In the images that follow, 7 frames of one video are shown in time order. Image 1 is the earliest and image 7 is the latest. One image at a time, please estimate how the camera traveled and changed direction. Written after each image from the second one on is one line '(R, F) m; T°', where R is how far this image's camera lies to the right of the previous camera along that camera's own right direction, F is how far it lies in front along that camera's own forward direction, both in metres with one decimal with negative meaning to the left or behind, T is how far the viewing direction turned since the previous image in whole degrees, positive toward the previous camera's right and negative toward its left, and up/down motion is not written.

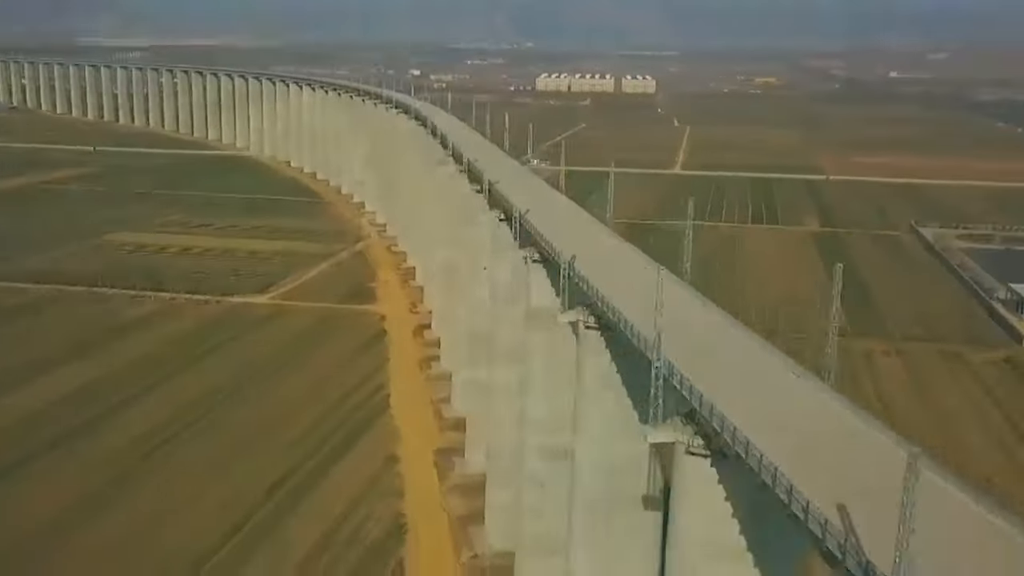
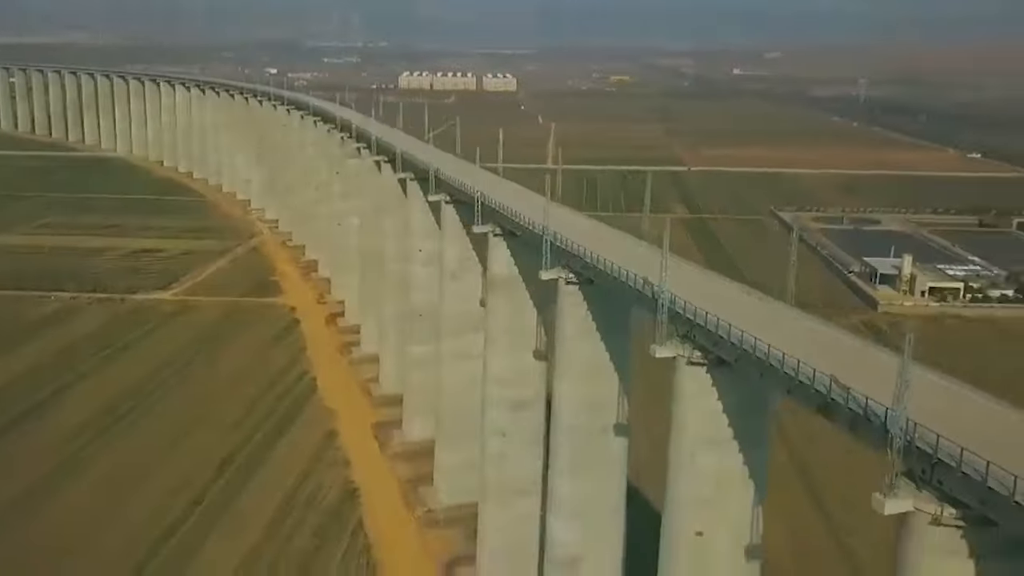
(-1.1, -1.1) m; +8°
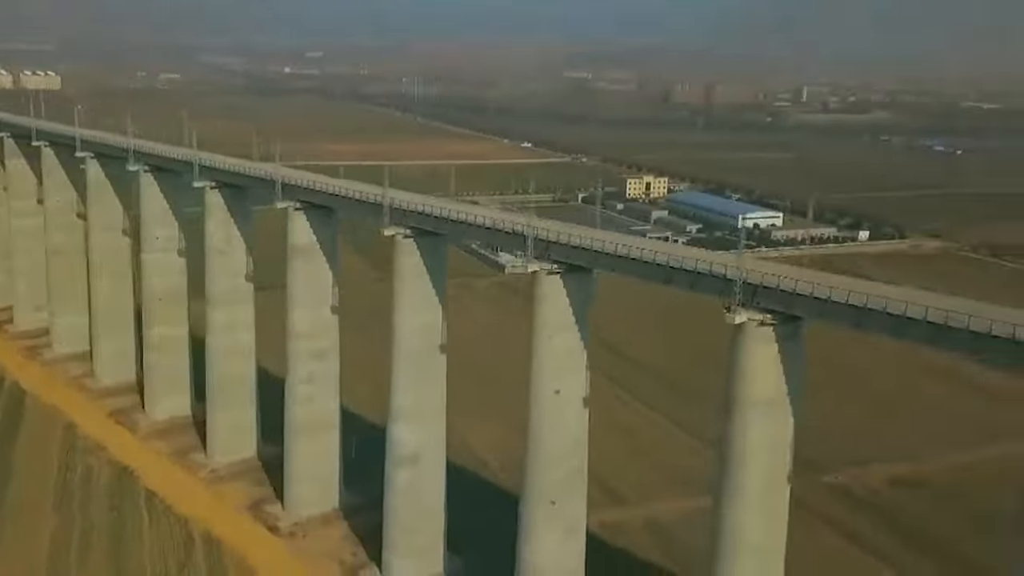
(-2.9, -1.7) m; +25°
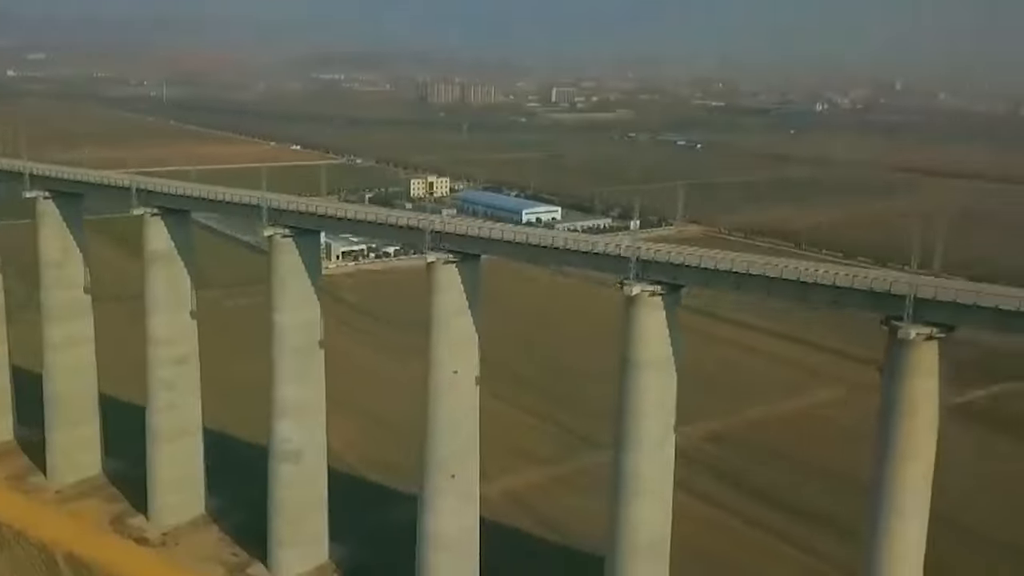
(-1.3, -0.6) m; +14°
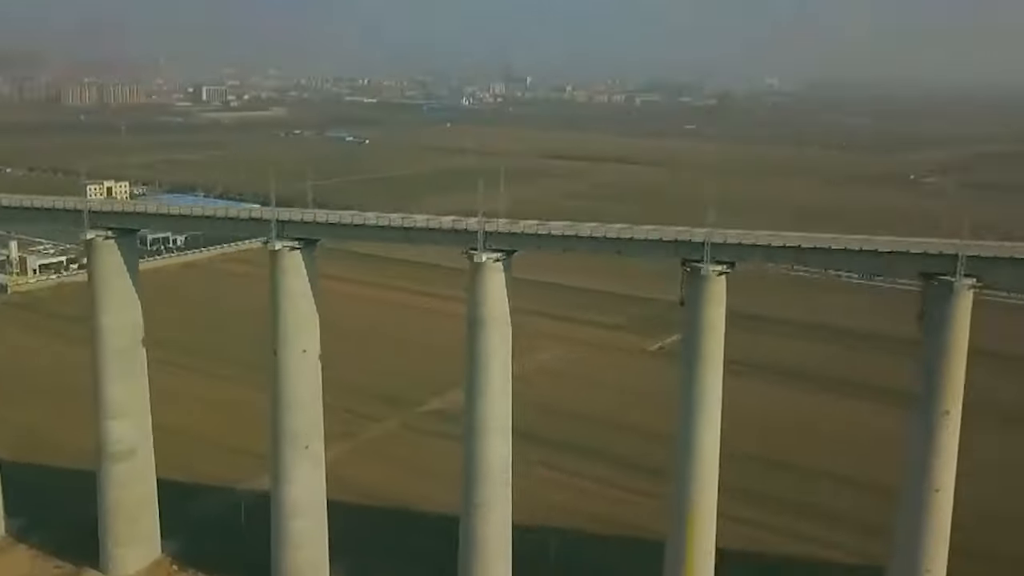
(-1.9, -0.9) m; +20°
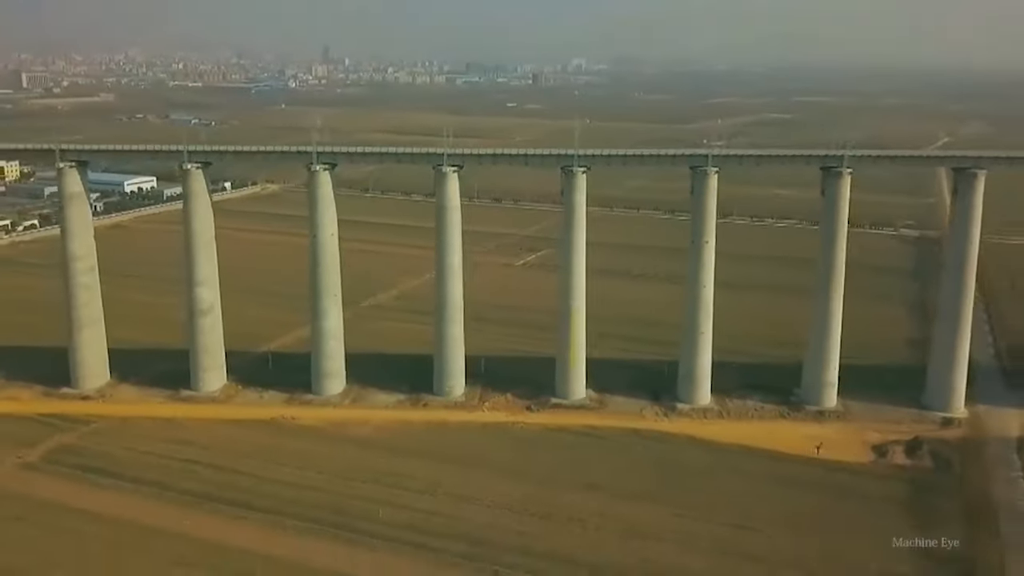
(-2.2, -6.6) m; +10°
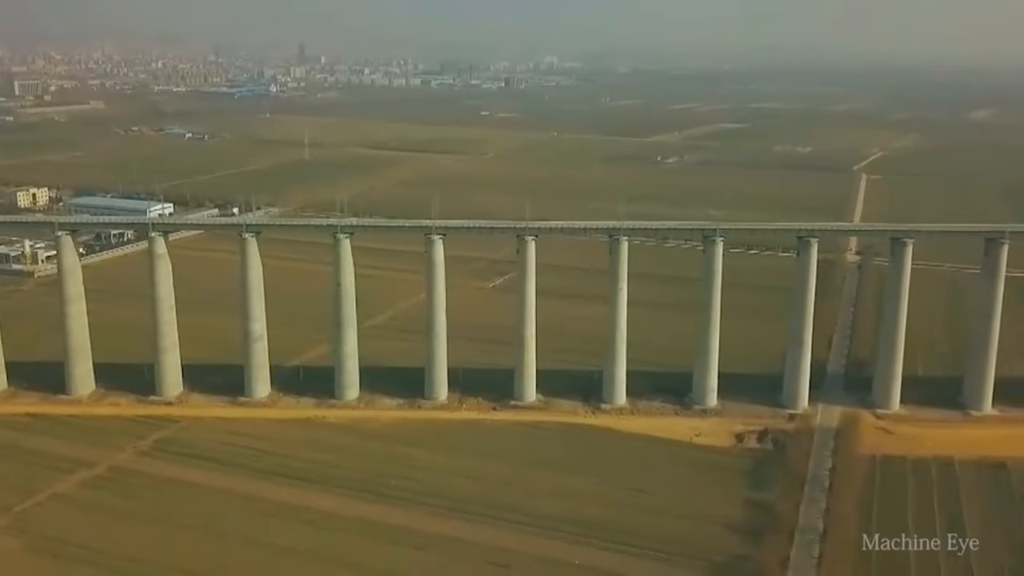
(+0.1, -6.3) m; +1°
